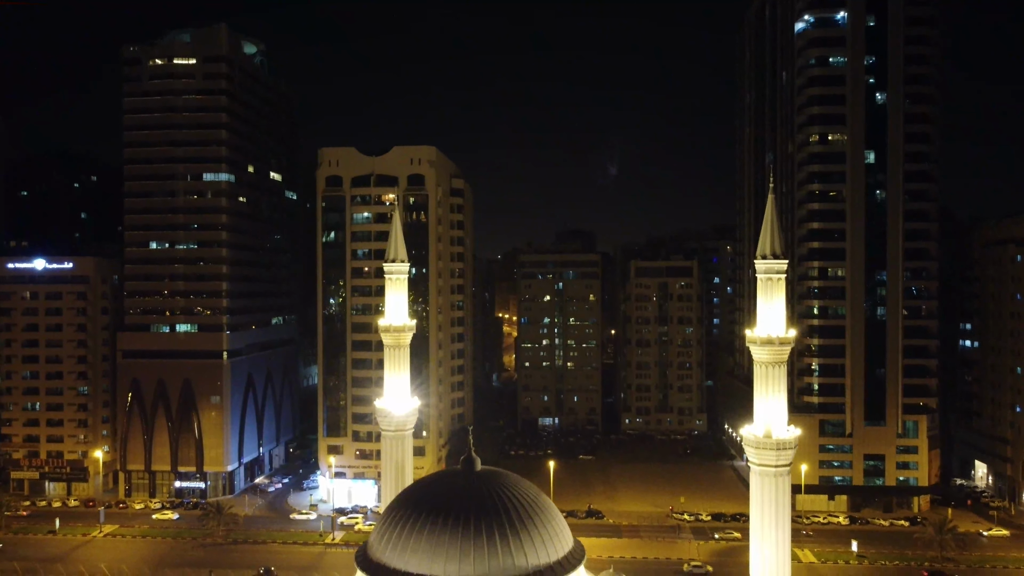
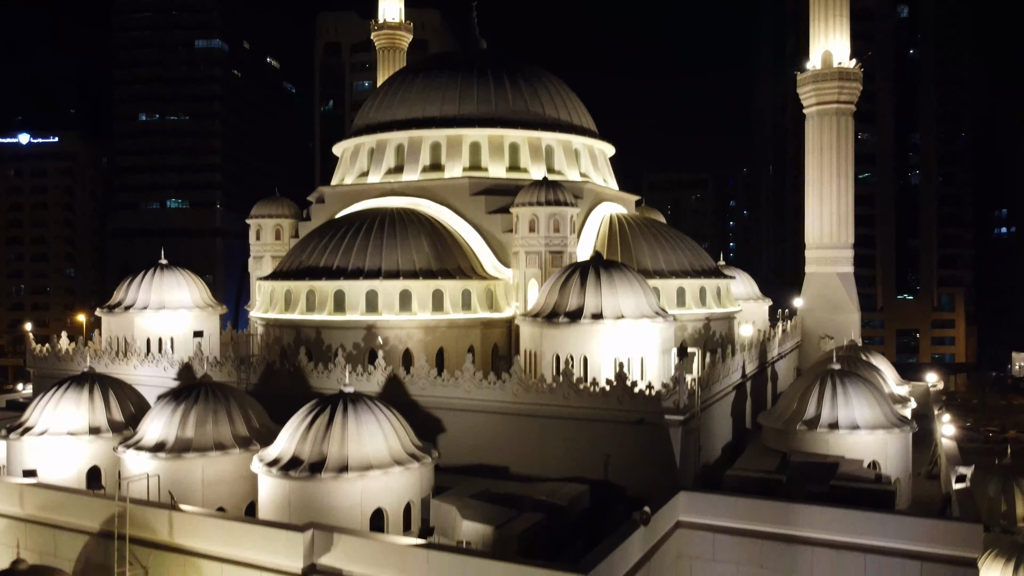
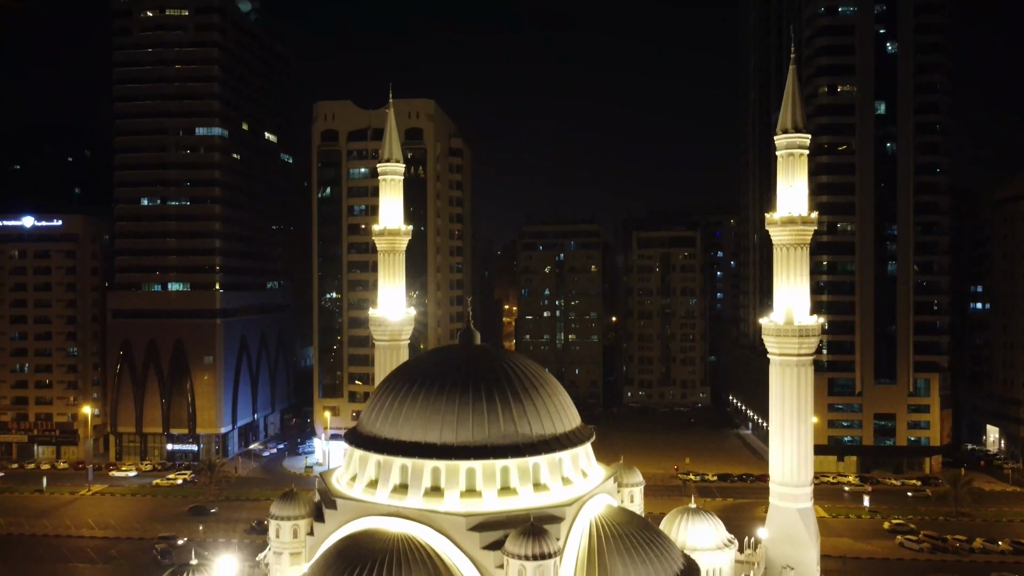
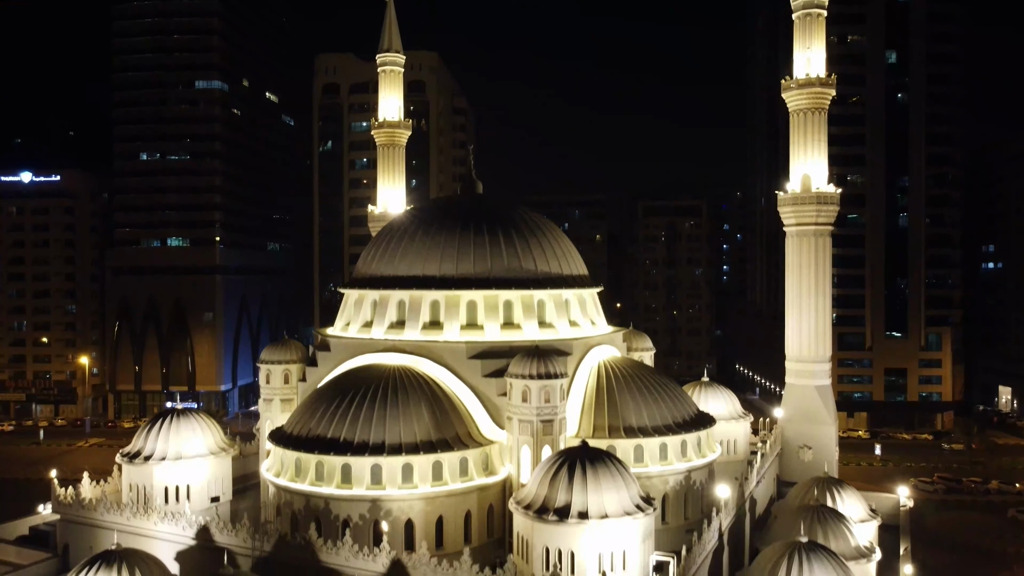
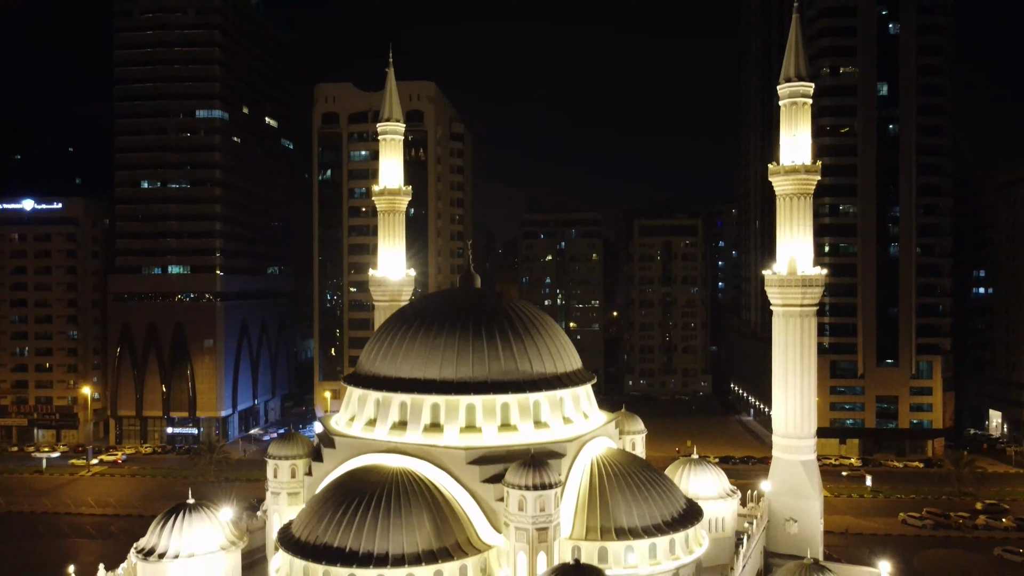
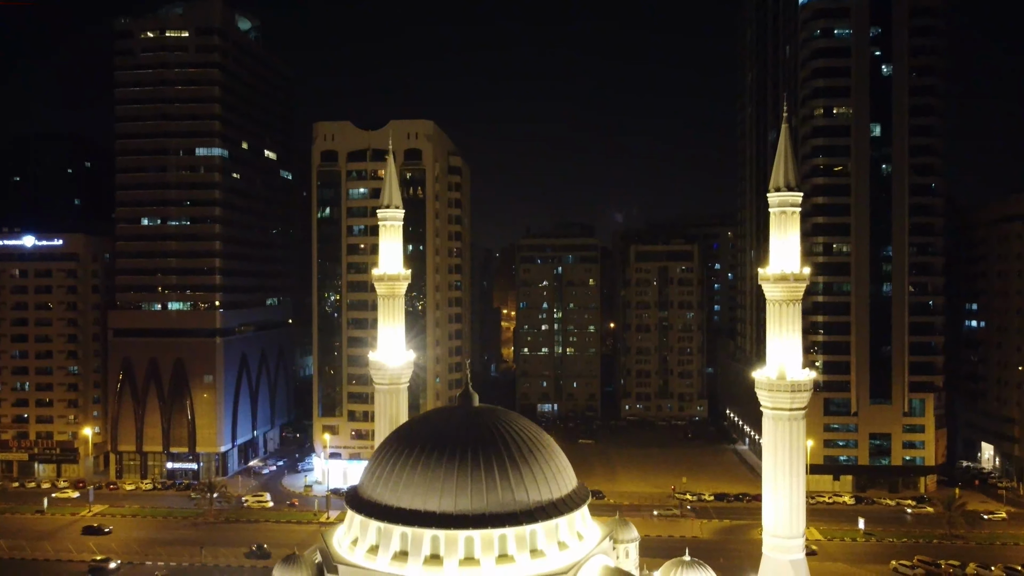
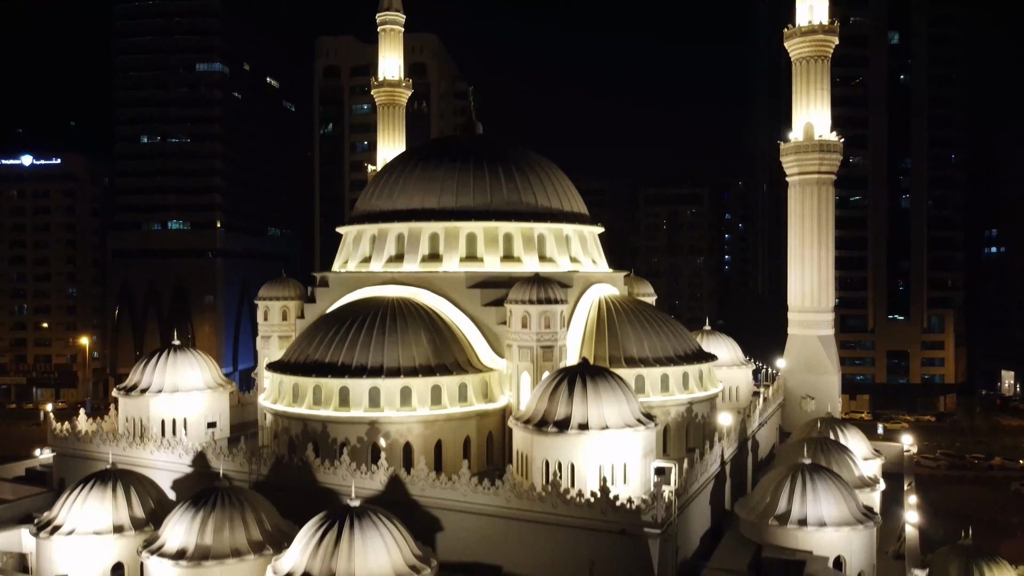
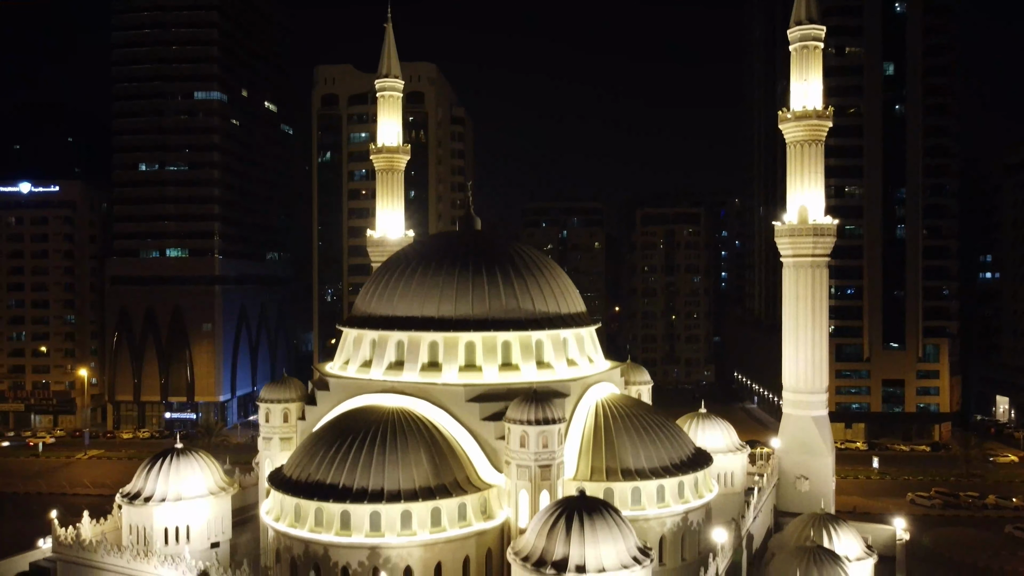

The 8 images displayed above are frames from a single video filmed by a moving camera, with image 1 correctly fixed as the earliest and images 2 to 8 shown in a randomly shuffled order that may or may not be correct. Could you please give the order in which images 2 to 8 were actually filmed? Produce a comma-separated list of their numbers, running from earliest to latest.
6, 3, 5, 8, 4, 7, 2
